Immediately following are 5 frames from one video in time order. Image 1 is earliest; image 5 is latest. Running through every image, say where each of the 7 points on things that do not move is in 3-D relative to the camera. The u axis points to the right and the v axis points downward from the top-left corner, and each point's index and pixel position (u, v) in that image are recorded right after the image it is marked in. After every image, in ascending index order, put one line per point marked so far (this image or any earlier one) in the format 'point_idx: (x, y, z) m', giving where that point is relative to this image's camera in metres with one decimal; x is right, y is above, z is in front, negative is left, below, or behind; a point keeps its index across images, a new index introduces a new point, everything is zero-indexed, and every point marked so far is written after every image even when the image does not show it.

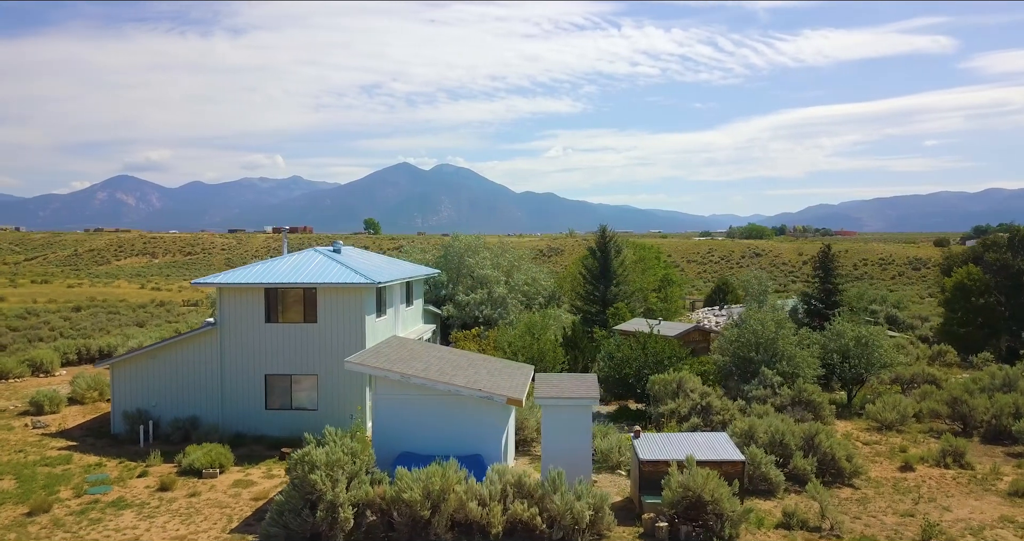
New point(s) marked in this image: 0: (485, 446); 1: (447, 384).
0: (-0.4, -2.8, +12.1) m
1: (-1.0, -1.8, +11.9) m
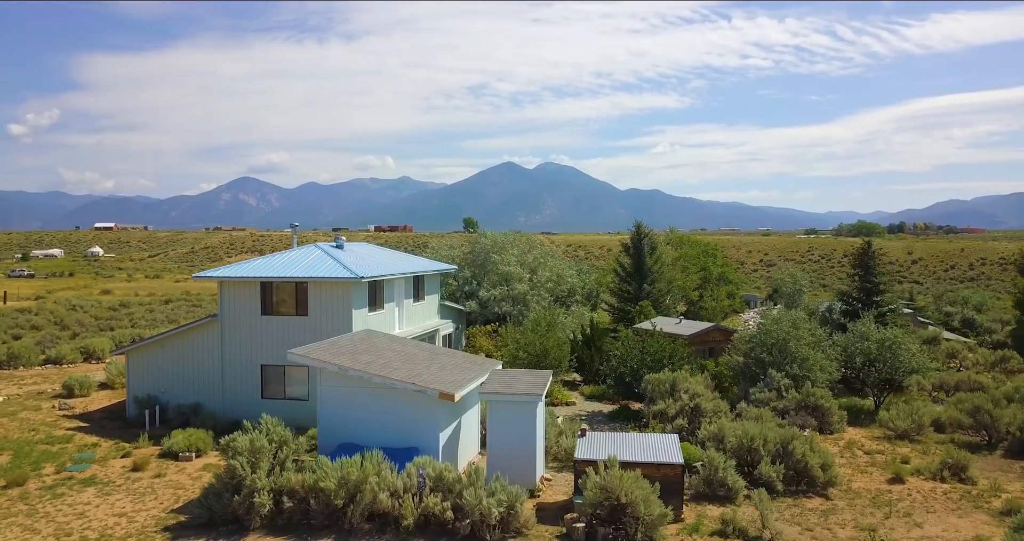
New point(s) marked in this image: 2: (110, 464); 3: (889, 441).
0: (-1.4, -2.7, +12.1) m
1: (-2.1, -1.7, +12.0) m
2: (-7.4, -3.5, +14.0) m
3: (+8.1, -3.7, +16.5) m
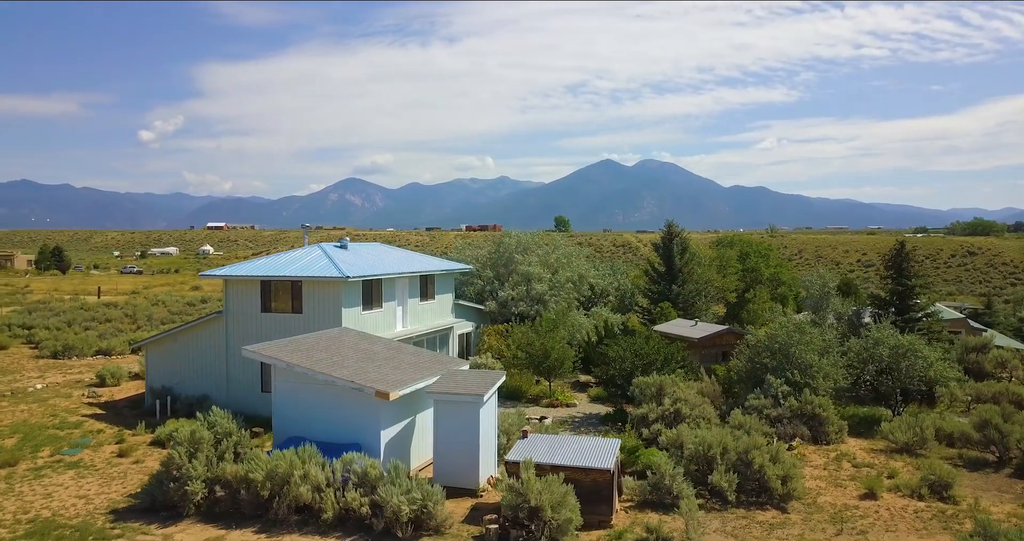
0: (-2.4, -2.7, +12.4) m
1: (-3.0, -1.7, +12.4) m
2: (-8.1, -3.5, +15.0) m
3: (+7.6, -3.7, +15.5) m
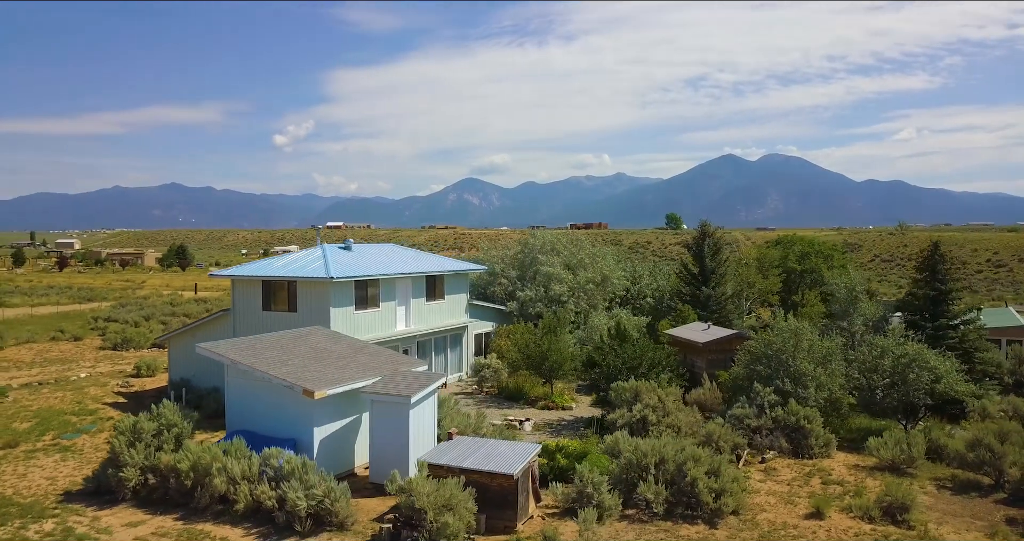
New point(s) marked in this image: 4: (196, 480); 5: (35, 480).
0: (-3.6, -2.7, +12.9) m
1: (-4.2, -1.7, +13.0) m
2: (-8.8, -3.5, +16.3) m
3: (+6.8, -3.8, +14.5) m
4: (-4.9, -3.2, +11.8) m
5: (-8.3, -3.6, +13.2) m
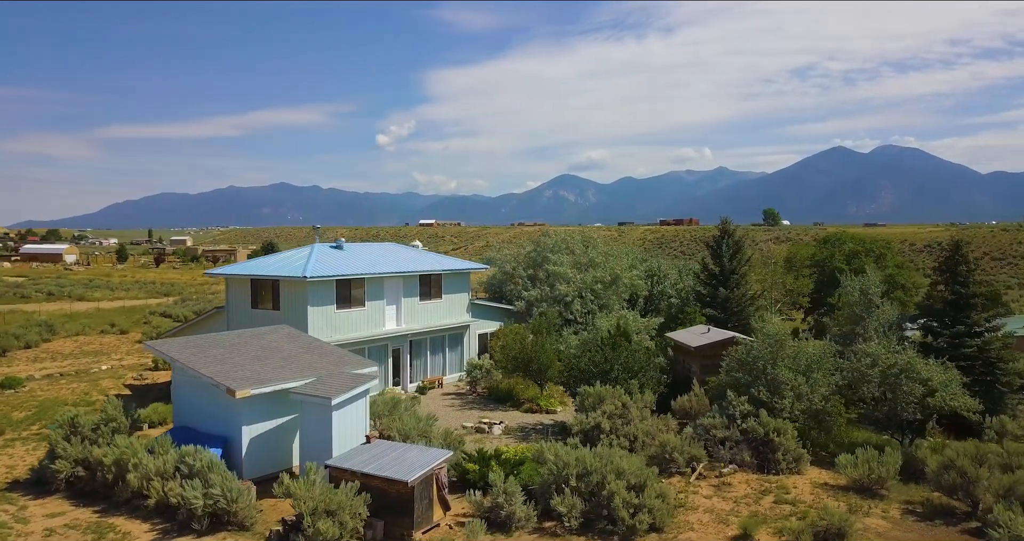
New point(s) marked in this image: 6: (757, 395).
0: (-4.9, -2.8, +13.1) m
1: (-5.5, -1.7, +13.2) m
2: (-9.6, -3.5, +17.1) m
3: (+5.6, -3.9, +13.4) m
4: (-6.3, -3.2, +12.1) m
5: (-9.4, -3.6, +14.0) m
6: (+5.0, -2.6, +15.6) m
